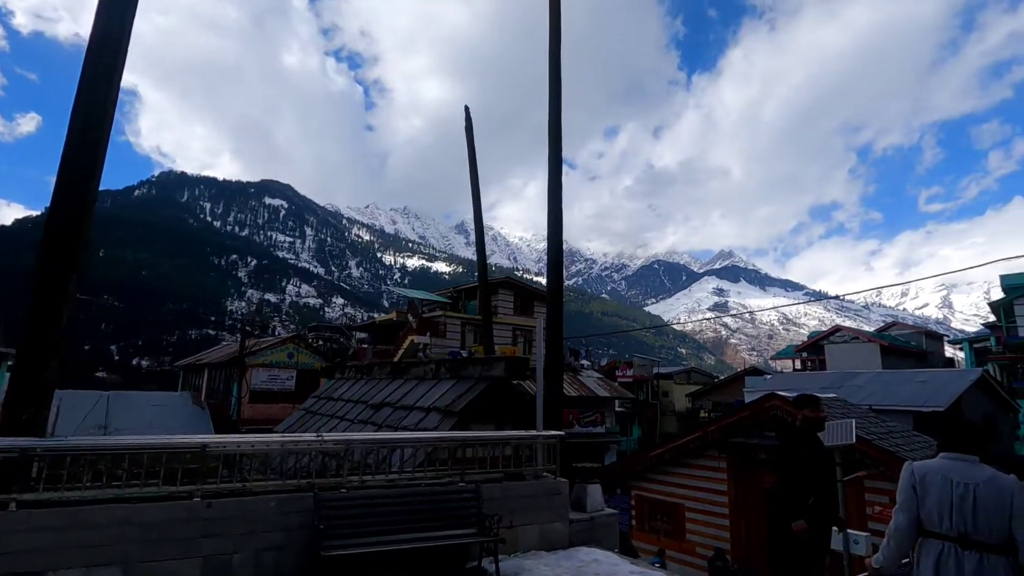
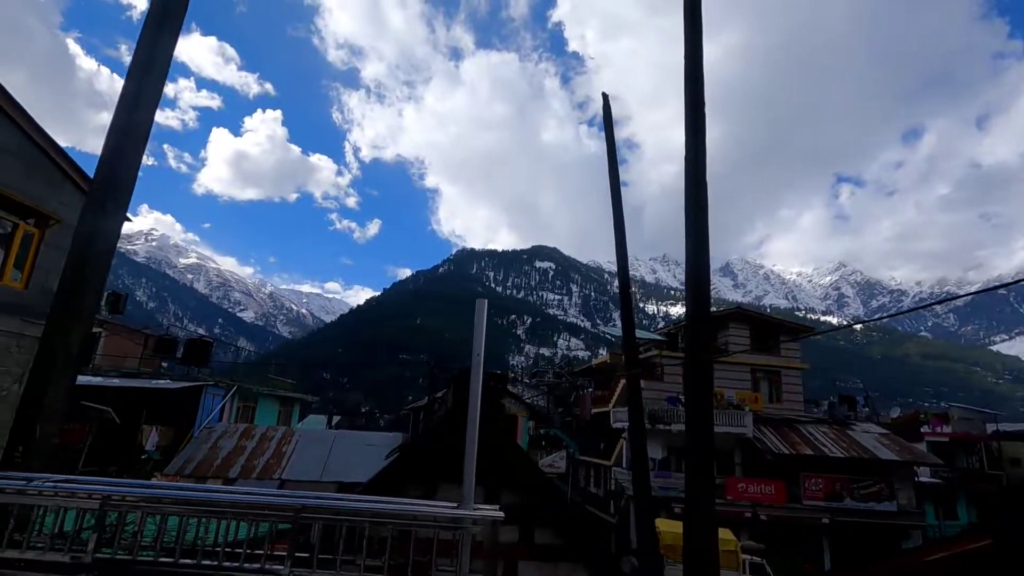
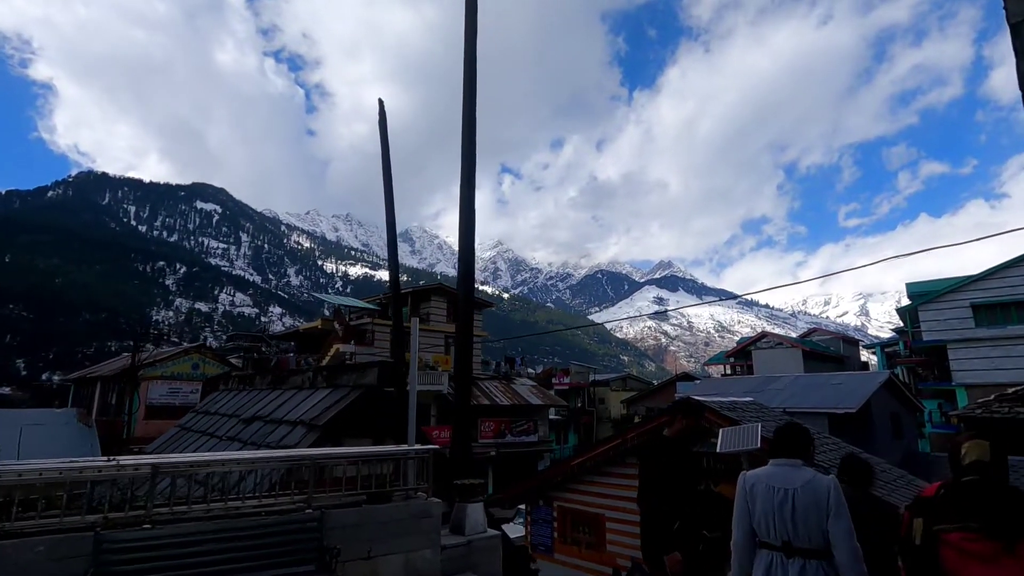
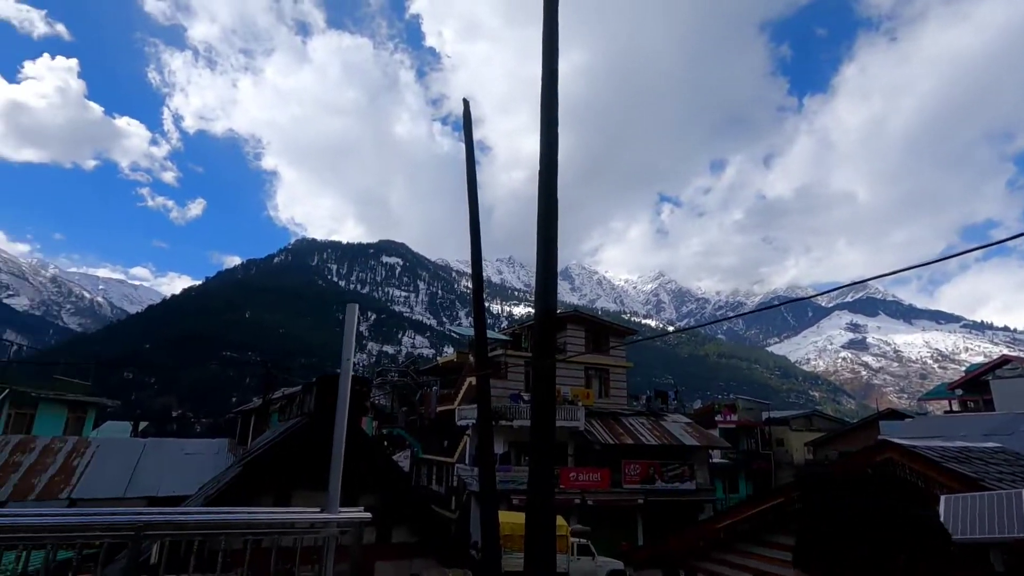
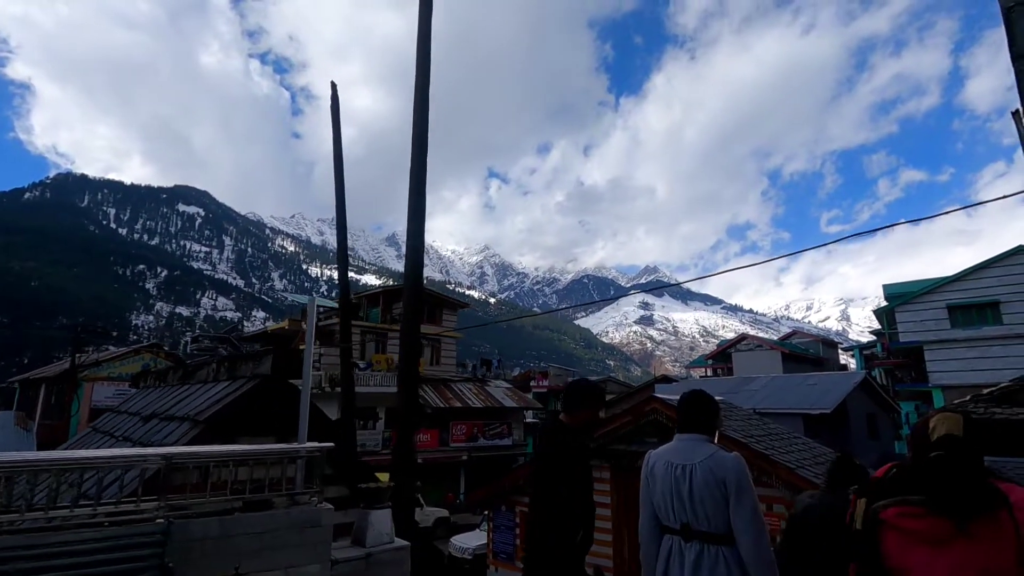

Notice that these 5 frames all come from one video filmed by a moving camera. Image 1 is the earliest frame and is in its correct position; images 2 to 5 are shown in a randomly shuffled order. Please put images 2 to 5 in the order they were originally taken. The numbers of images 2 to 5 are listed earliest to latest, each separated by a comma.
3, 5, 4, 2
